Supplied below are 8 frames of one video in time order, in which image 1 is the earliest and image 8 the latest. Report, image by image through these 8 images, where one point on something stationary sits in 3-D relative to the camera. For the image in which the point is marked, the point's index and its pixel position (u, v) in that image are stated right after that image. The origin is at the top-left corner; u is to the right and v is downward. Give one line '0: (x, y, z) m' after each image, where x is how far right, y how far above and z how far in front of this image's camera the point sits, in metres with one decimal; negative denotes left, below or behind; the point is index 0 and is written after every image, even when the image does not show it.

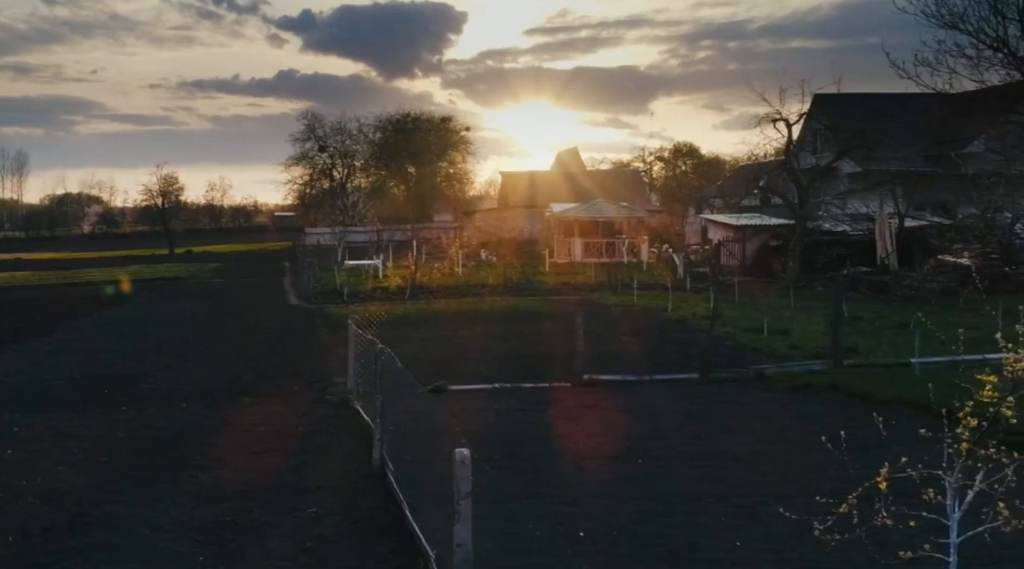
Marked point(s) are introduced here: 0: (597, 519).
0: (+0.6, -1.7, +7.3) m
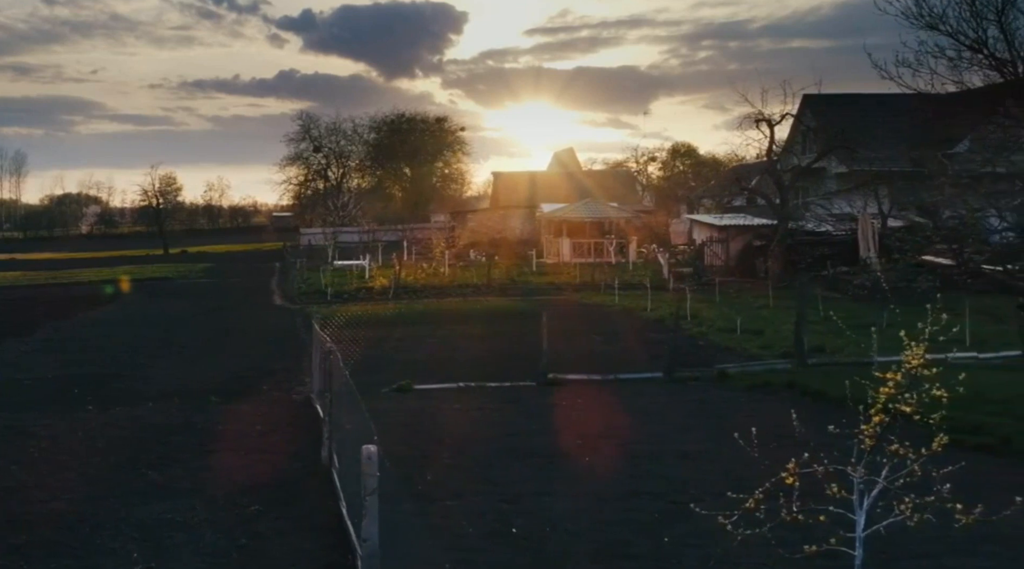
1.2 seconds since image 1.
0: (+0.1, -1.7, +7.4) m
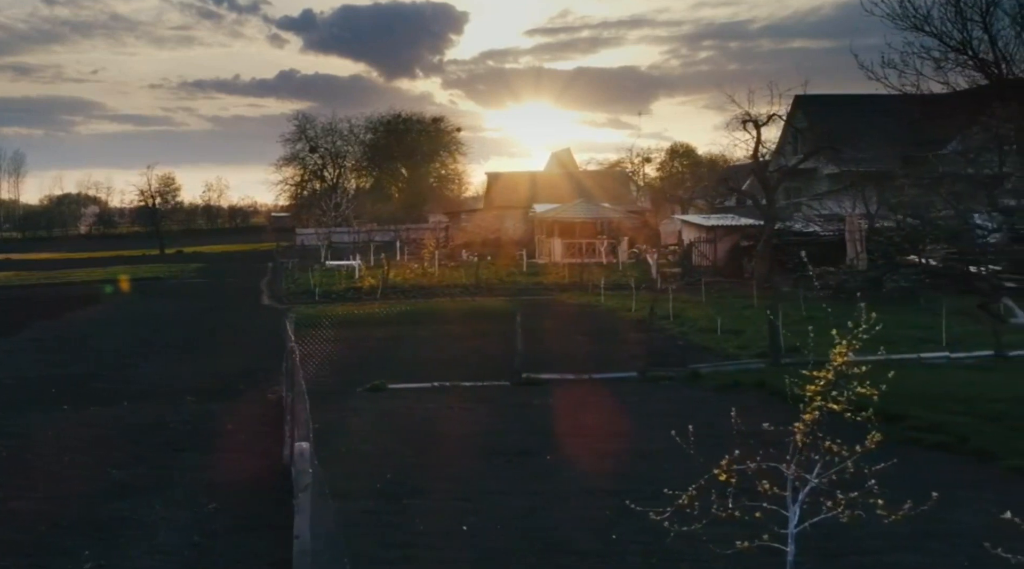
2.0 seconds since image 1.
0: (-0.2, -1.7, +7.4) m
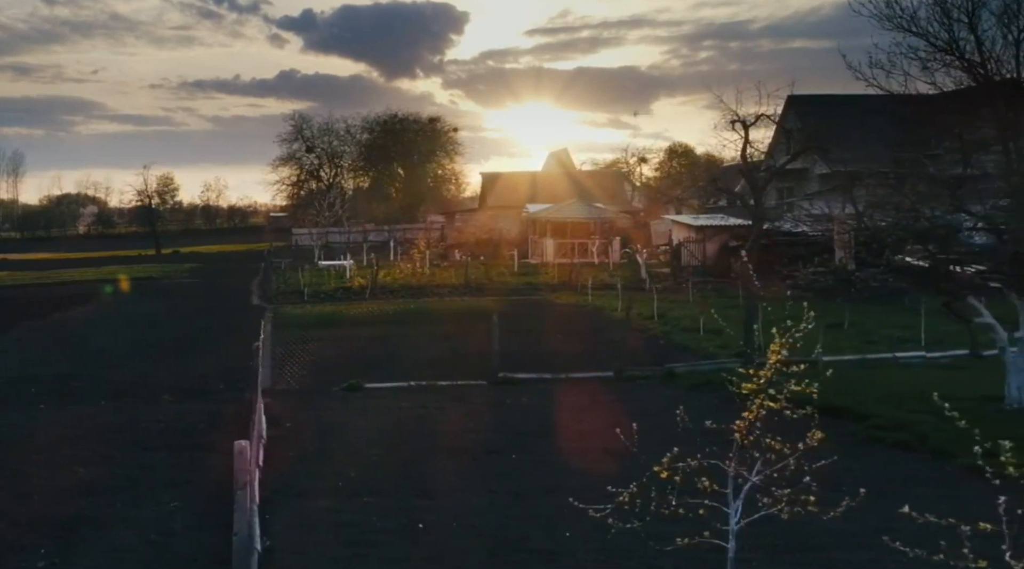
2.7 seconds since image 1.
0: (-0.5, -1.7, +7.4) m
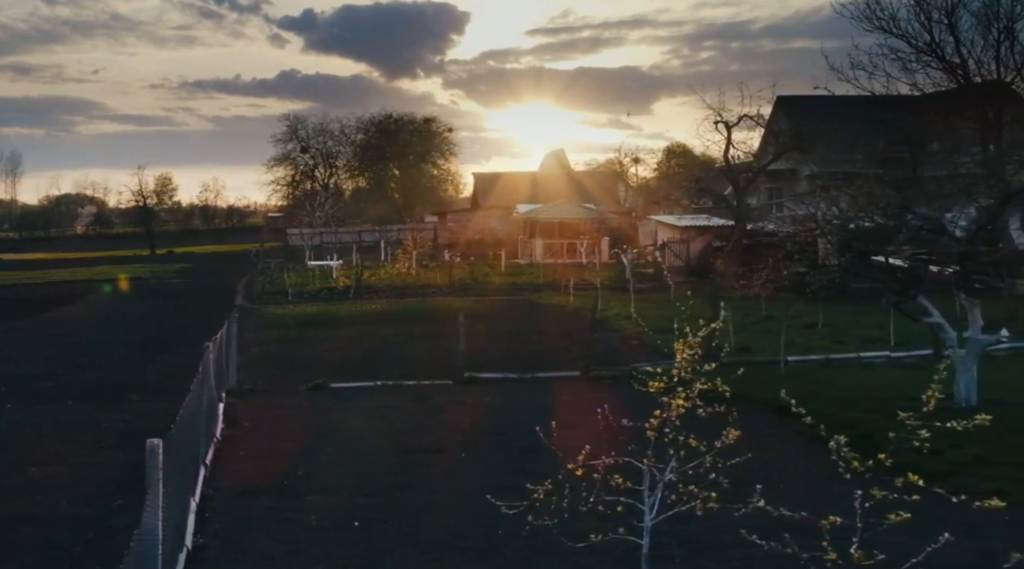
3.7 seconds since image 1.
0: (-1.0, -1.7, +7.5) m
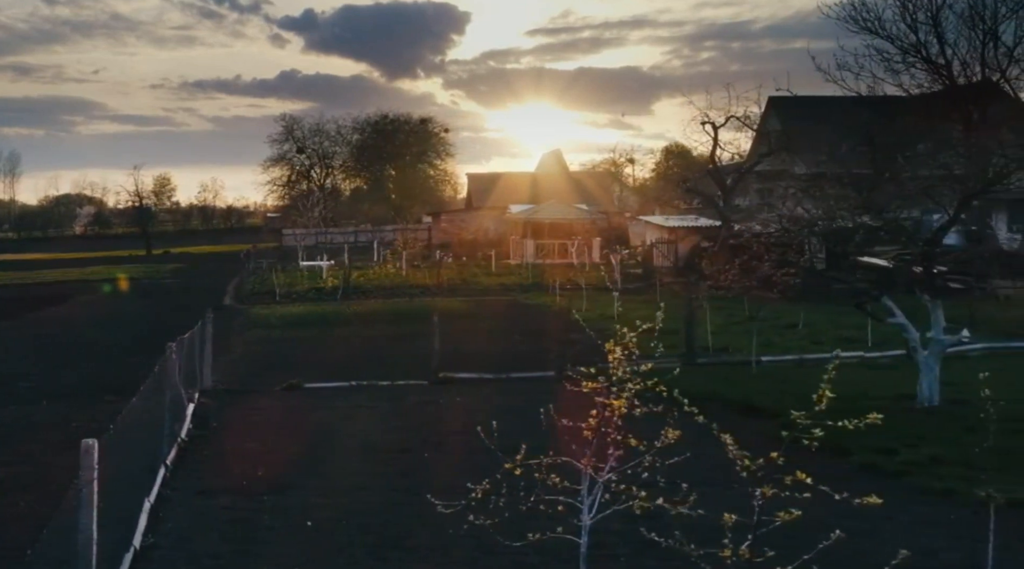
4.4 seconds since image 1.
0: (-1.3, -1.7, +7.5) m
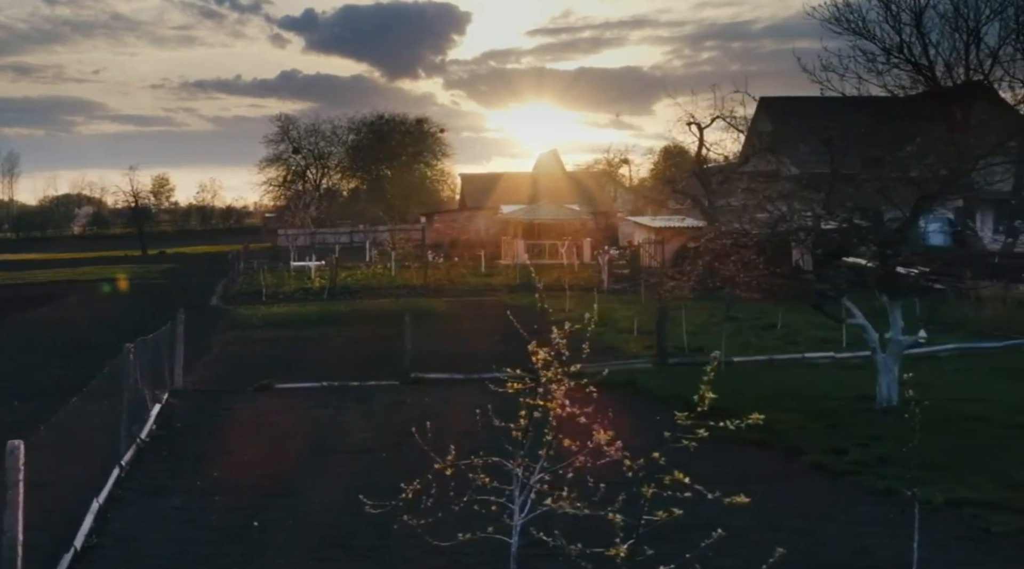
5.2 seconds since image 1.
0: (-1.7, -1.7, +7.5) m
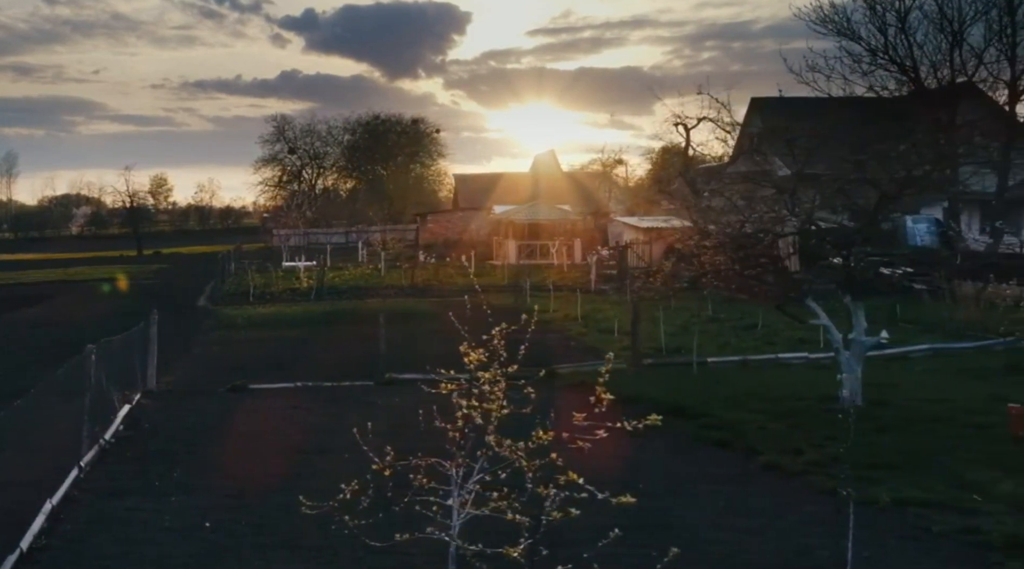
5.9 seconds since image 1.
0: (-2.1, -1.7, +7.5) m
